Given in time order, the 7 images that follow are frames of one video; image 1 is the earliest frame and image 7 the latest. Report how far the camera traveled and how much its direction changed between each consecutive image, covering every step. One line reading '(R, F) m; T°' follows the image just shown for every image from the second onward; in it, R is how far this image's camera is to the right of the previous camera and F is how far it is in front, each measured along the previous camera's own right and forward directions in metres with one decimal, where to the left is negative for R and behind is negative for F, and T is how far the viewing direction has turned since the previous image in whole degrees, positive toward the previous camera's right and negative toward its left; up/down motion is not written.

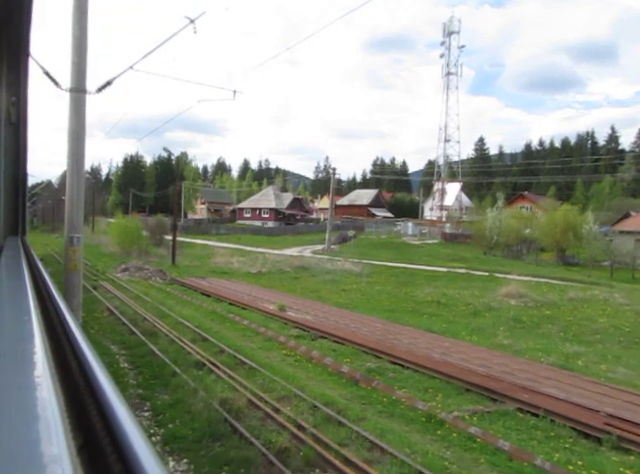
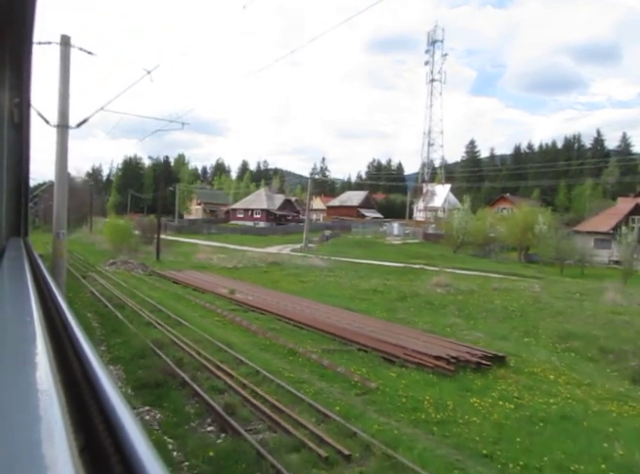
(+0.3, -0.4) m; 0°
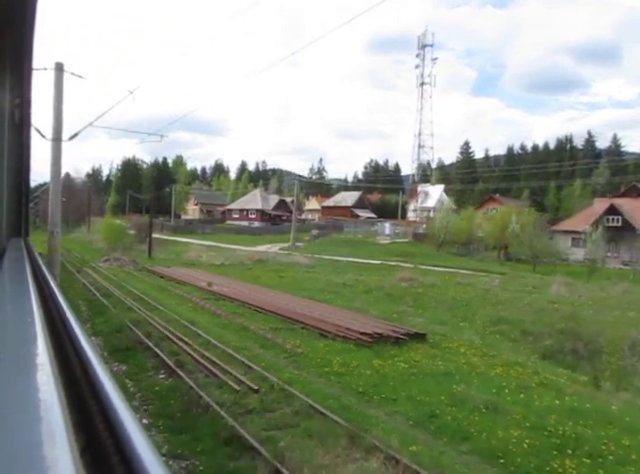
(+0.2, -0.3) m; 0°
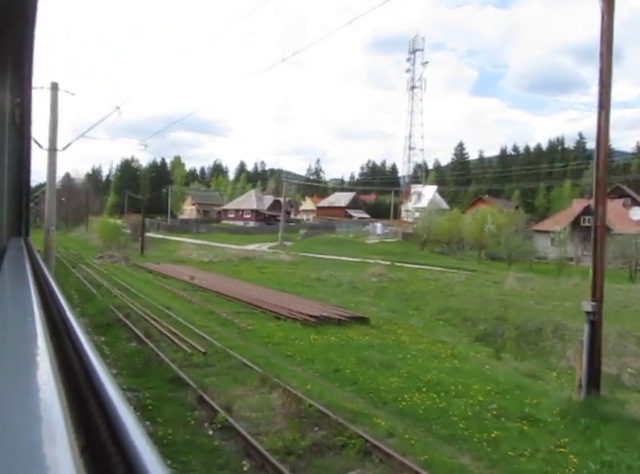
(+0.2, -0.3) m; 0°
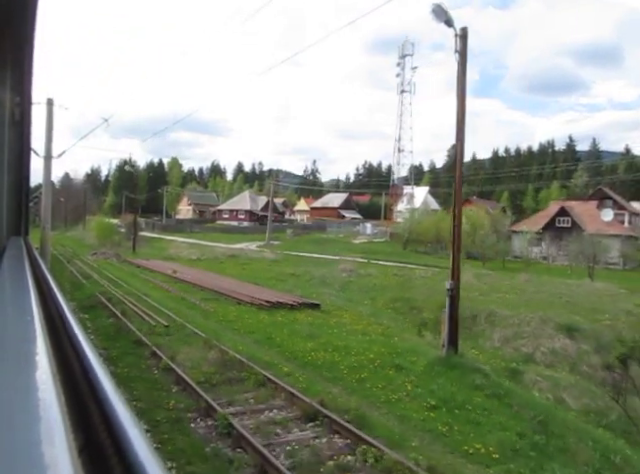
(+0.2, -0.3) m; 0°
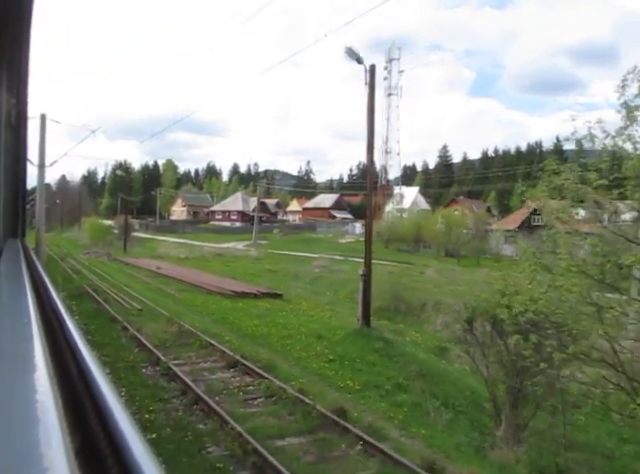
(+0.2, -0.3) m; 0°
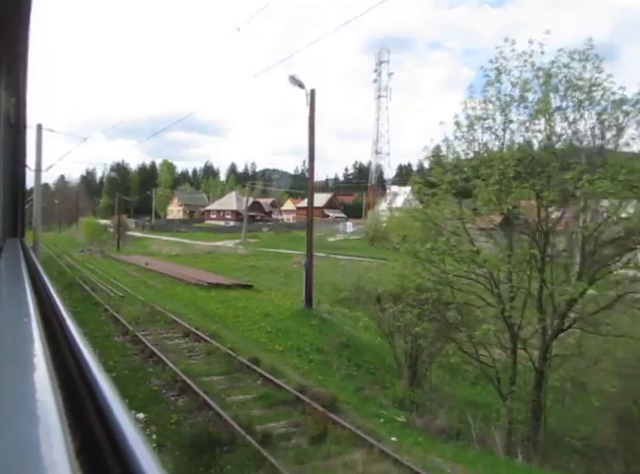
(+0.2, -0.3) m; 0°
